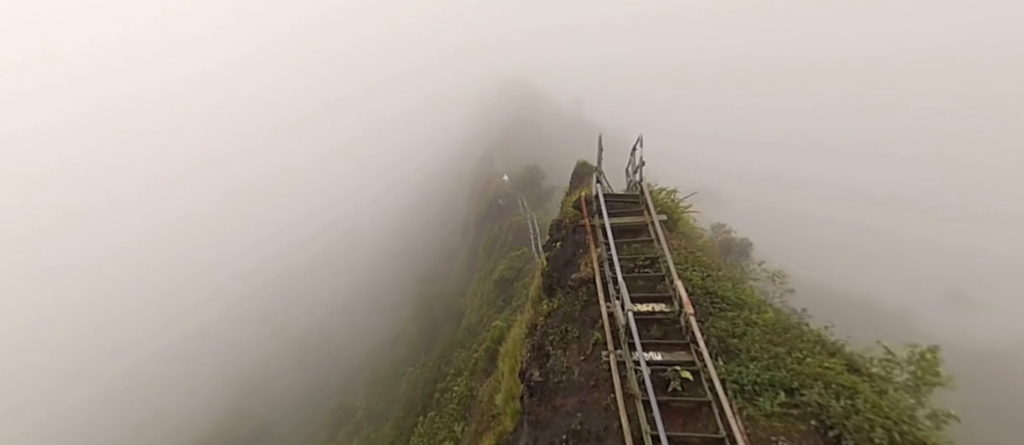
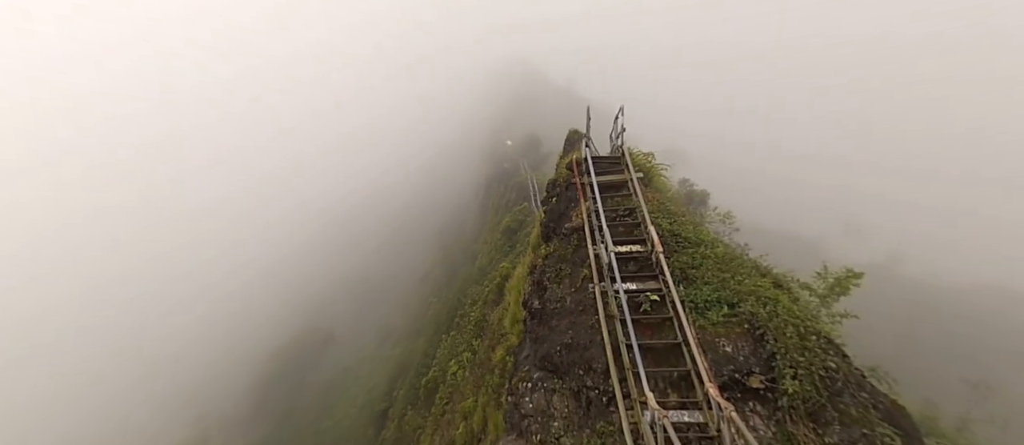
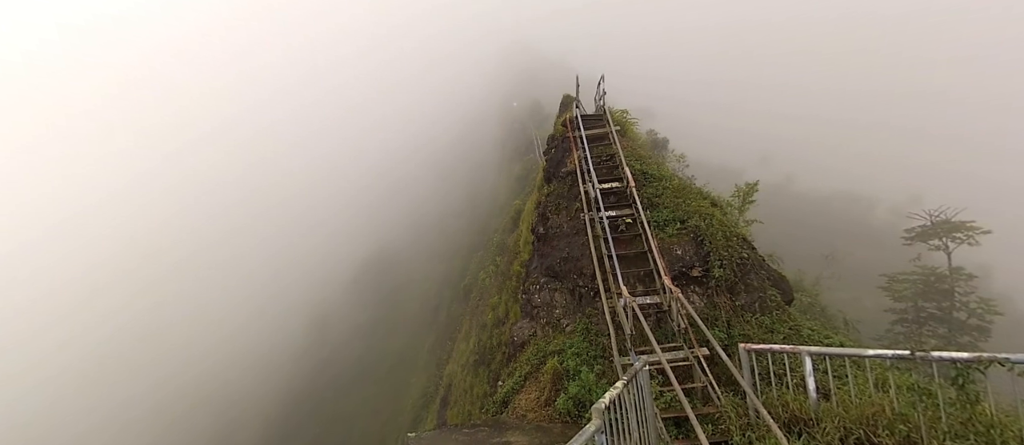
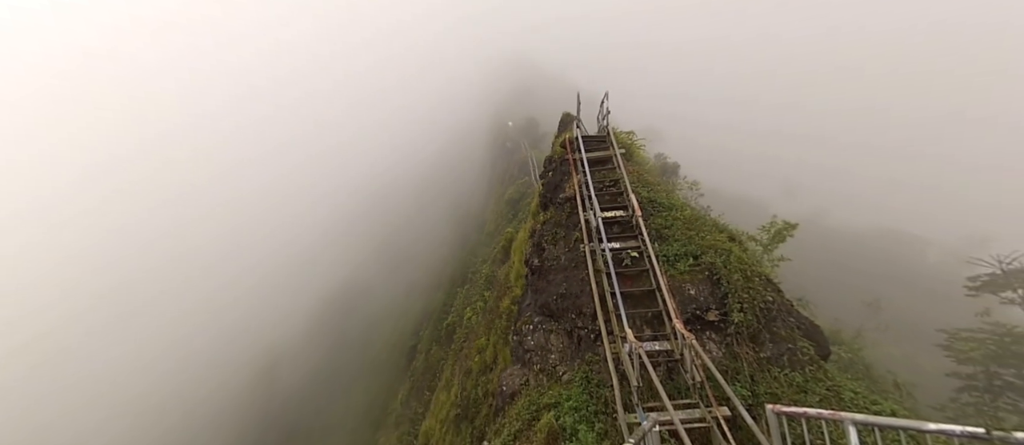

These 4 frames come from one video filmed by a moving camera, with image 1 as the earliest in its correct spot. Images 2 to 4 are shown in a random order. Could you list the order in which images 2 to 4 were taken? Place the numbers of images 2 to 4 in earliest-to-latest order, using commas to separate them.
2, 4, 3
